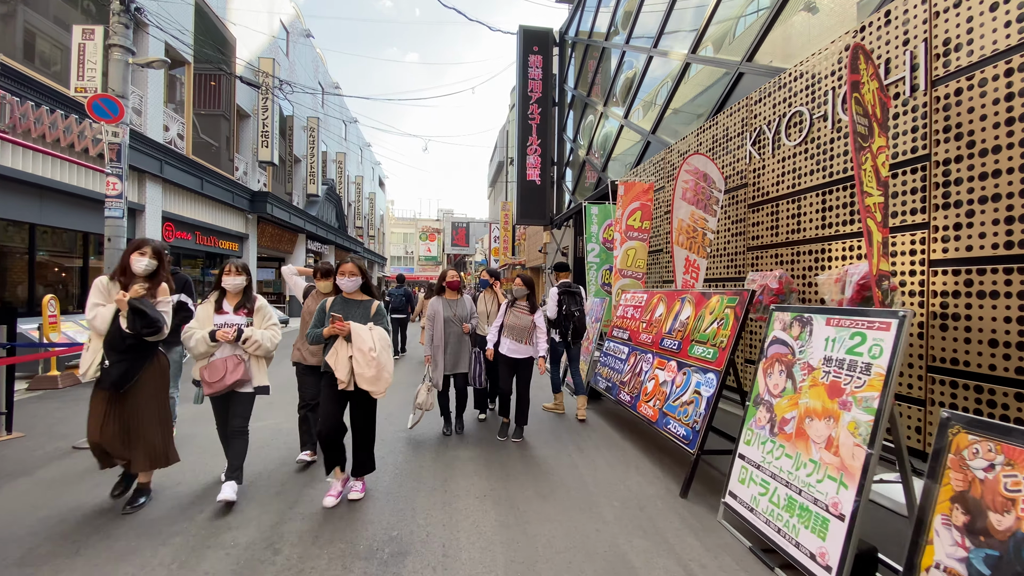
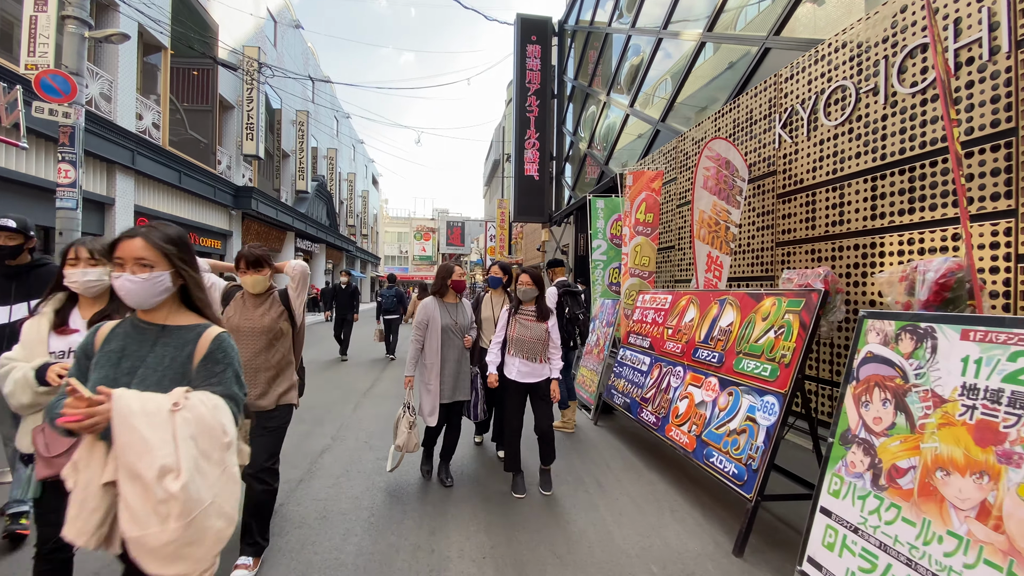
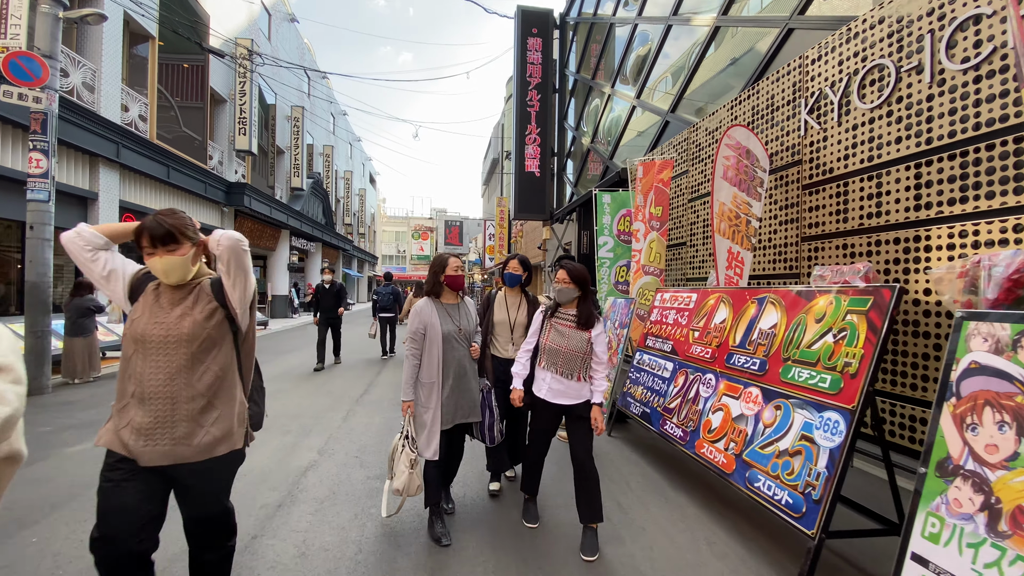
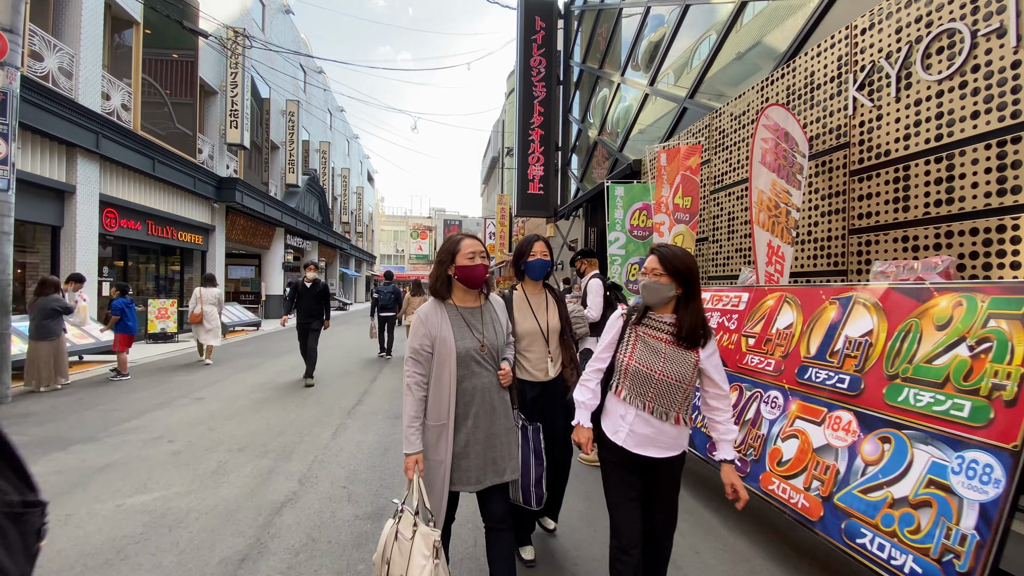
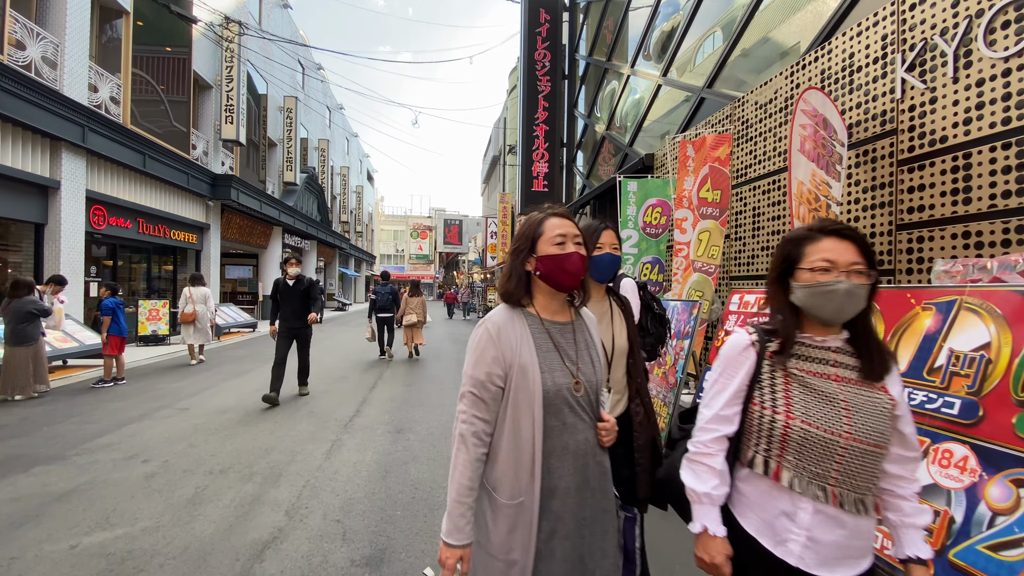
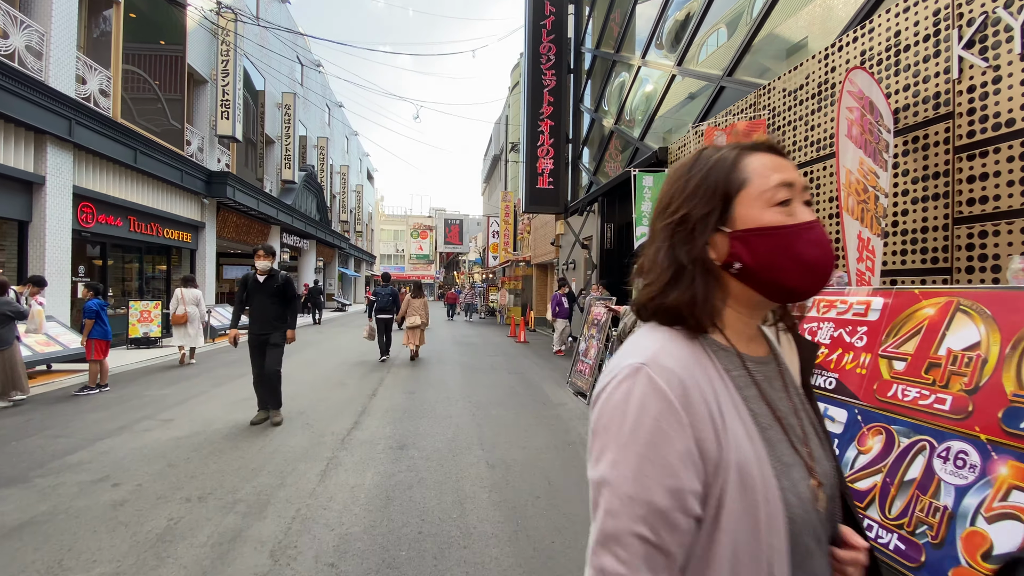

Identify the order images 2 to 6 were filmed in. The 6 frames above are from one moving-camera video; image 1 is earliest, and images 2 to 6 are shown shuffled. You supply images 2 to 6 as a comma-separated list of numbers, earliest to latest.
2, 3, 4, 5, 6
